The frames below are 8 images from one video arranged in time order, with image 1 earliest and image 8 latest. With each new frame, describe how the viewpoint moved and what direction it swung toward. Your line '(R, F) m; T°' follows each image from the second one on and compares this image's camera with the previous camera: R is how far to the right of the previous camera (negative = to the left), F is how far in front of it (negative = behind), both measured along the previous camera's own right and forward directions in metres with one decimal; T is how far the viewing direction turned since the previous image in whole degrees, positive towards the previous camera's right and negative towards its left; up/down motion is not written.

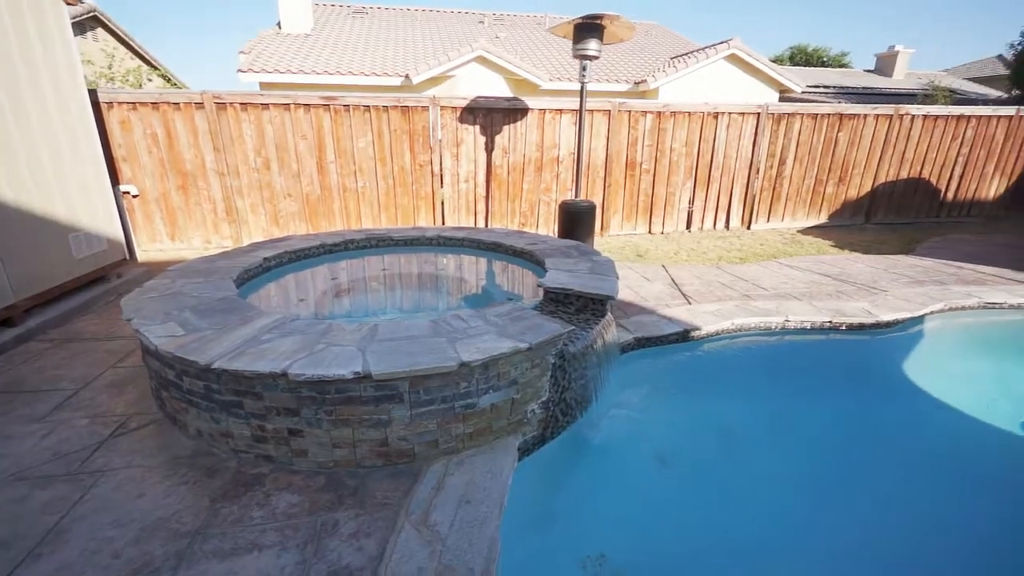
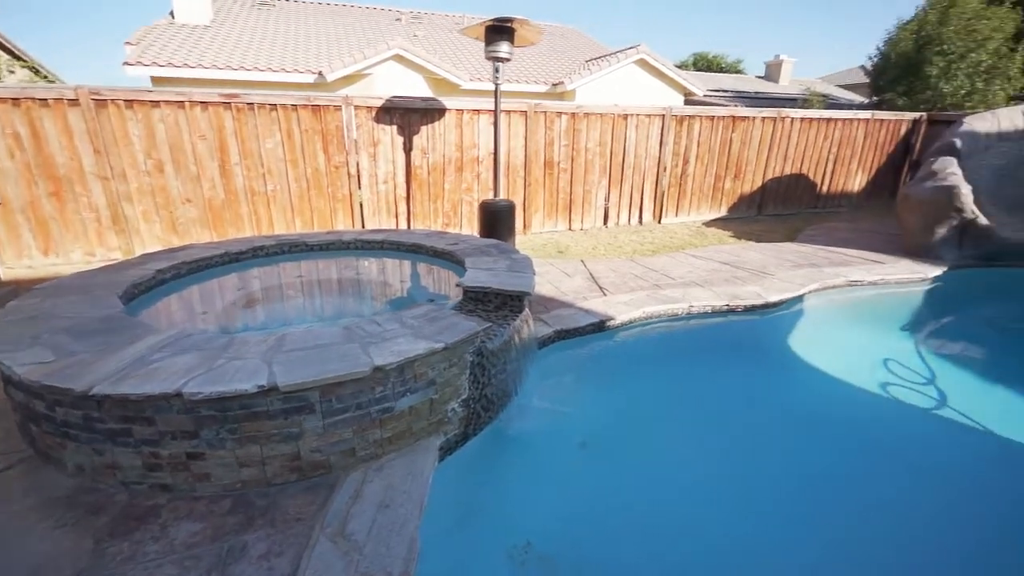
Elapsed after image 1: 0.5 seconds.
(+0.1, 0.0) m; +9°
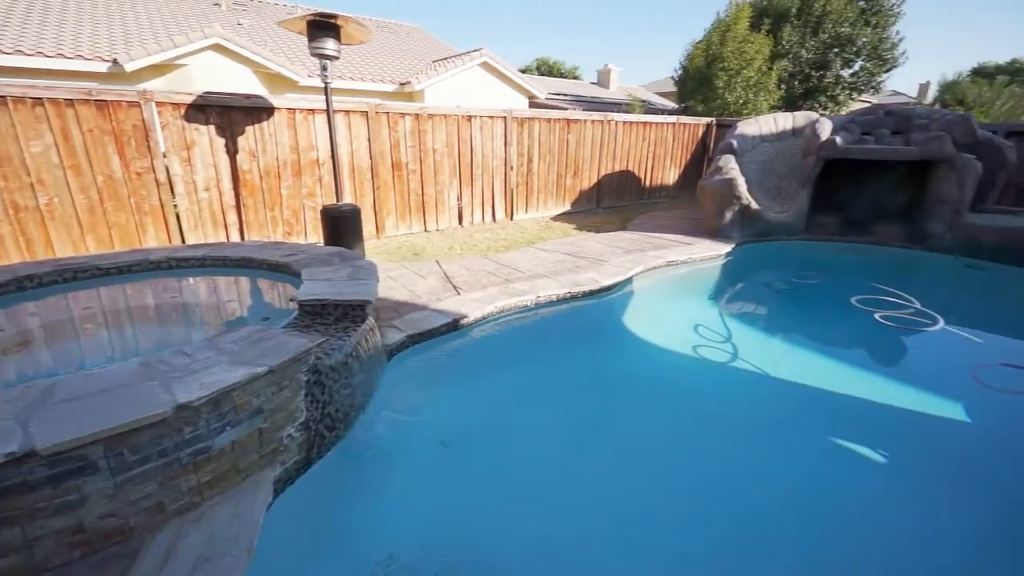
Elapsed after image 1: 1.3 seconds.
(+0.2, 0.0) m; +16°
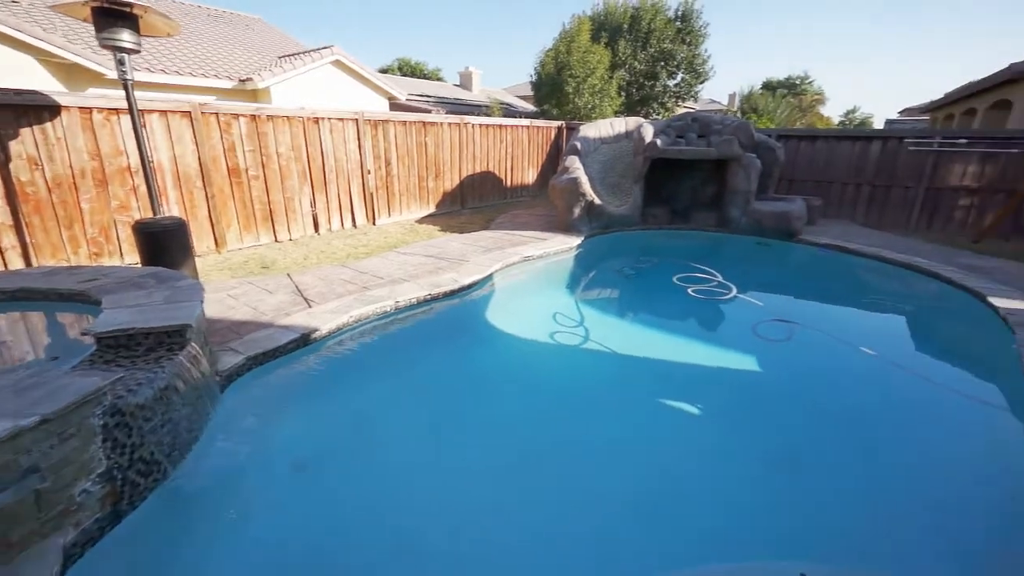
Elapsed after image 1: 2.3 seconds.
(+0.3, -0.1) m; +15°
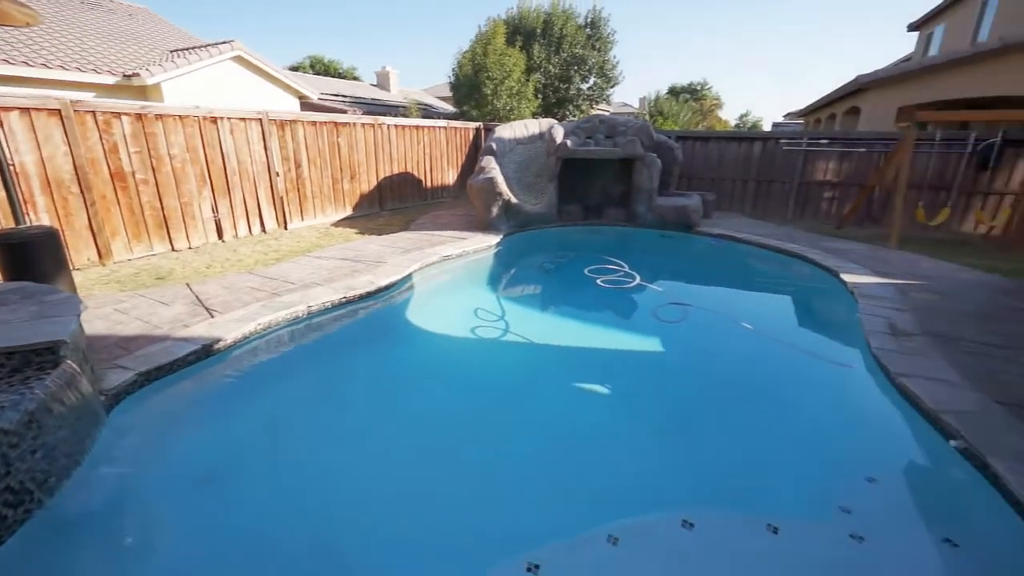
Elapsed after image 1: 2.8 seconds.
(+0.2, -0.1) m; +9°
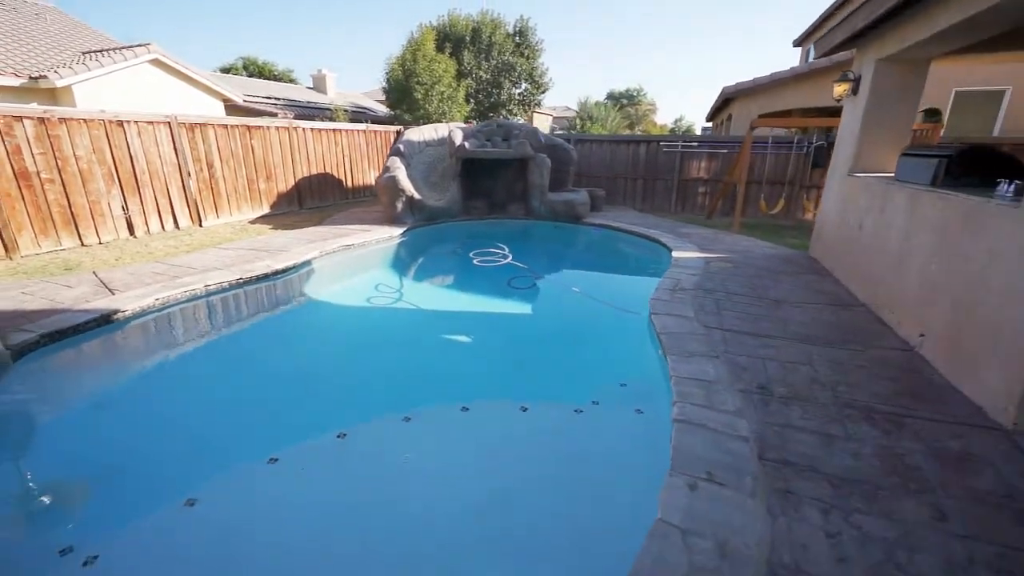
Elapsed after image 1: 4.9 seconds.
(+1.0, -1.0) m; +6°
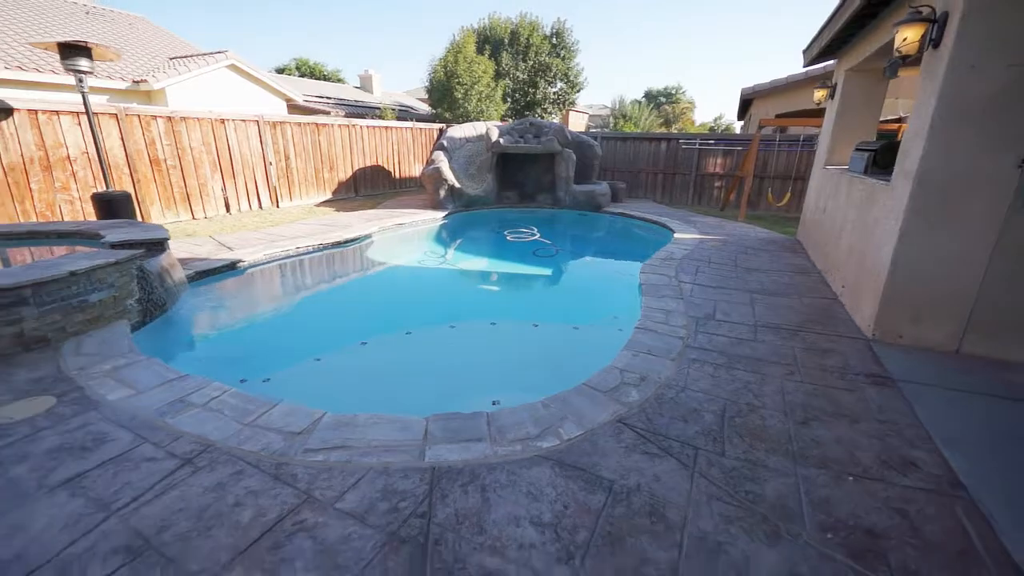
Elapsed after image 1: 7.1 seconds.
(+0.2, -1.3) m; -4°
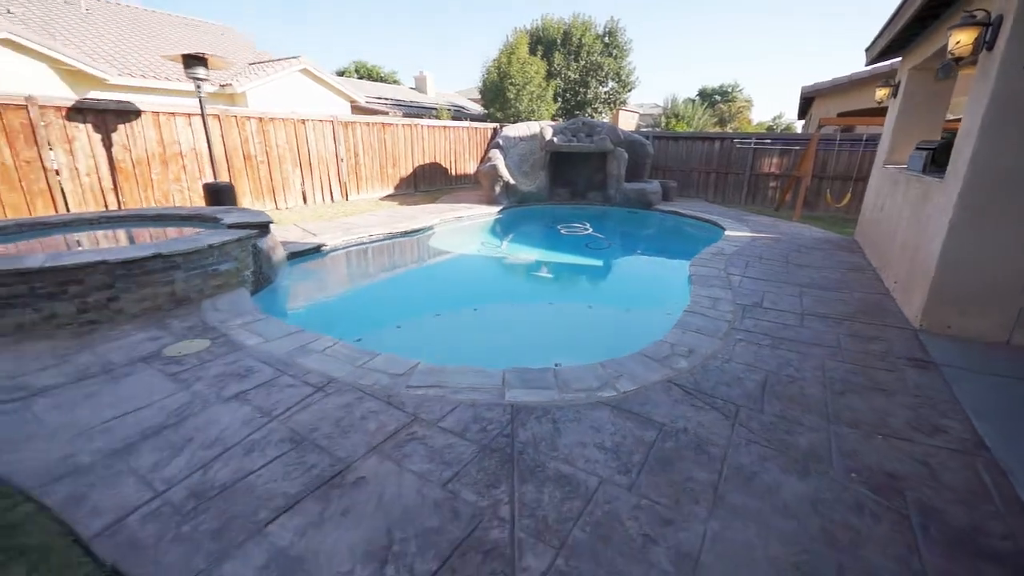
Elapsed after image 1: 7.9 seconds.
(-0.2, -0.5) m; -5°
